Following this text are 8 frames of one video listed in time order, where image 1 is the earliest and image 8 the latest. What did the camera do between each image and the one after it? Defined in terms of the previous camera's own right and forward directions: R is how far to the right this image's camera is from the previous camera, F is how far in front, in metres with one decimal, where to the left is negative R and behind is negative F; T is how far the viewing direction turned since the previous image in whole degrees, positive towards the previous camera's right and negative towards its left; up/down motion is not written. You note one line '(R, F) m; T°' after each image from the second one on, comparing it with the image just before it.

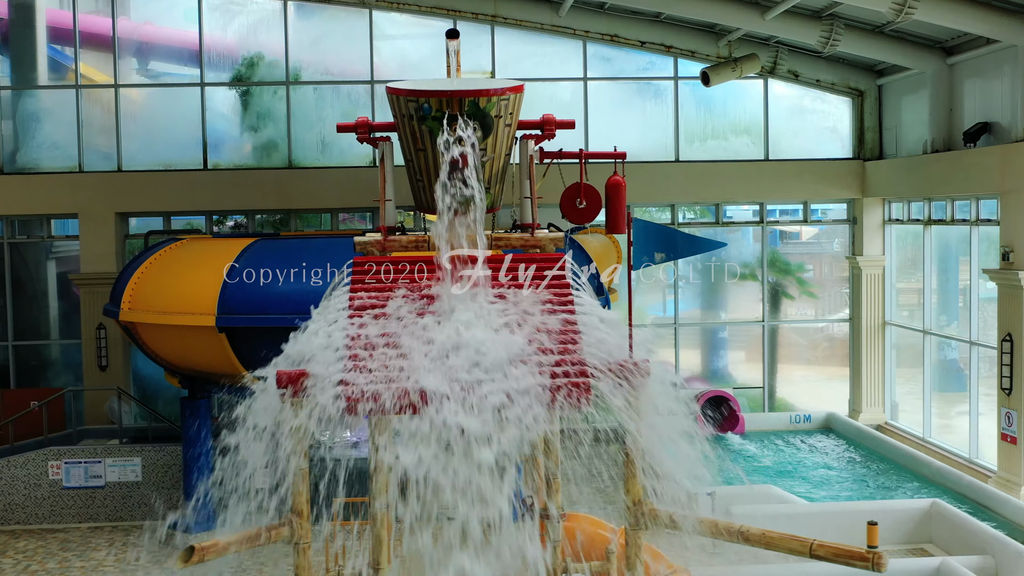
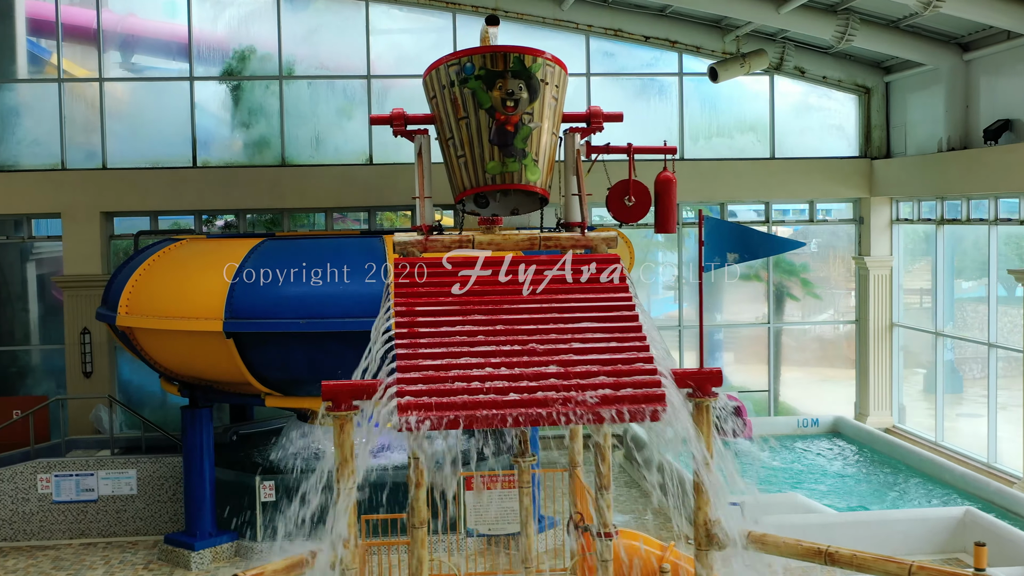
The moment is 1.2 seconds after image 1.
(-0.5, +0.4) m; +2°
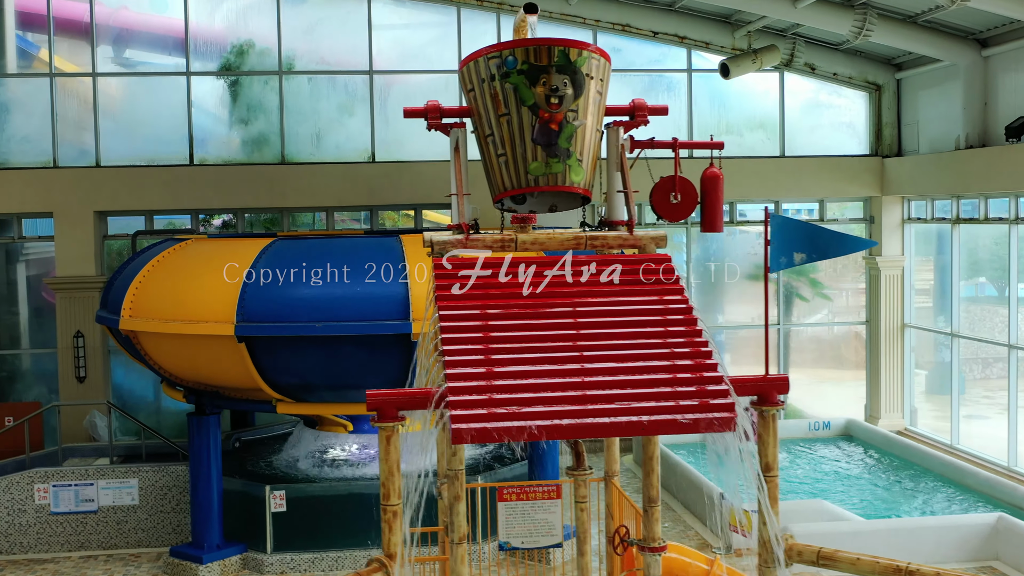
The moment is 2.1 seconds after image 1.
(-0.3, +0.3) m; +1°
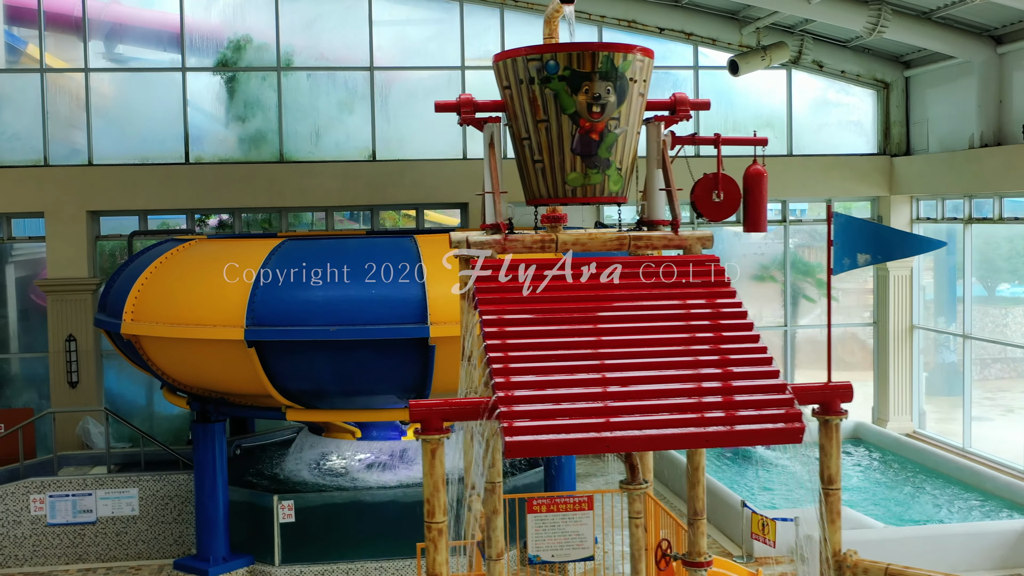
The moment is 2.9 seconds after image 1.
(-0.3, +0.3) m; +1°
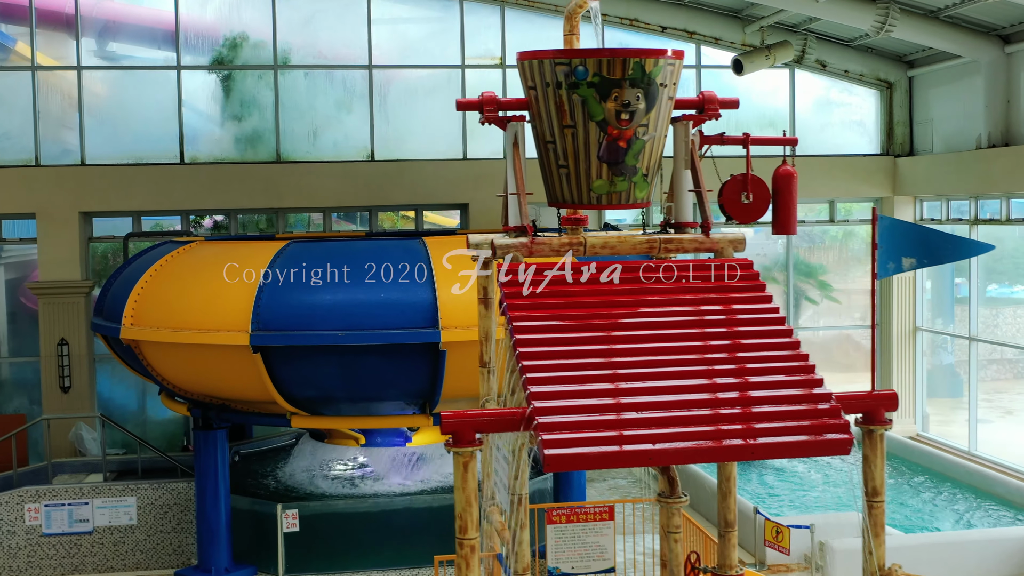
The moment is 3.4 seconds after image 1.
(-0.2, +0.2) m; +1°
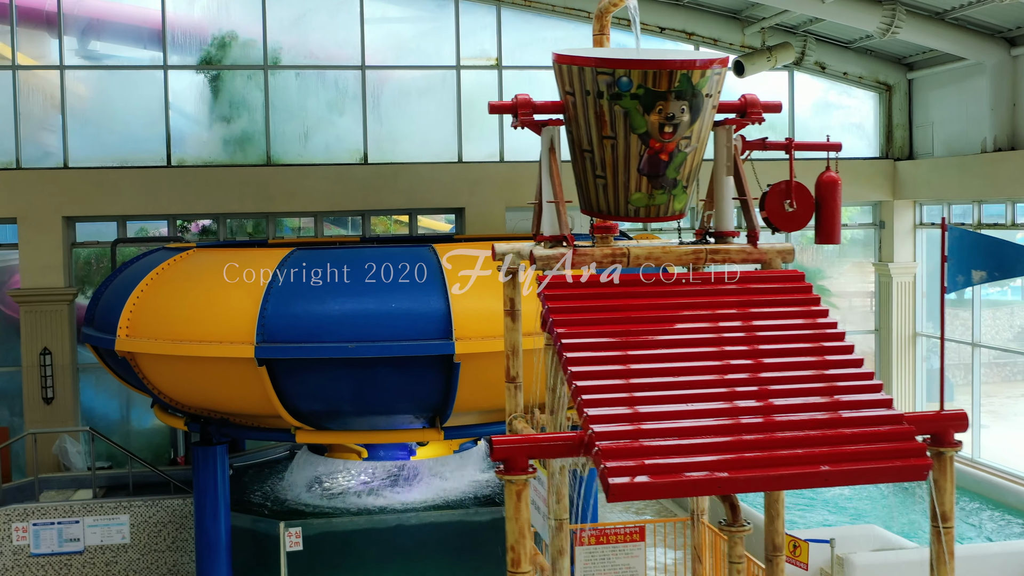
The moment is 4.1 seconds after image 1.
(-0.3, +0.3) m; +2°
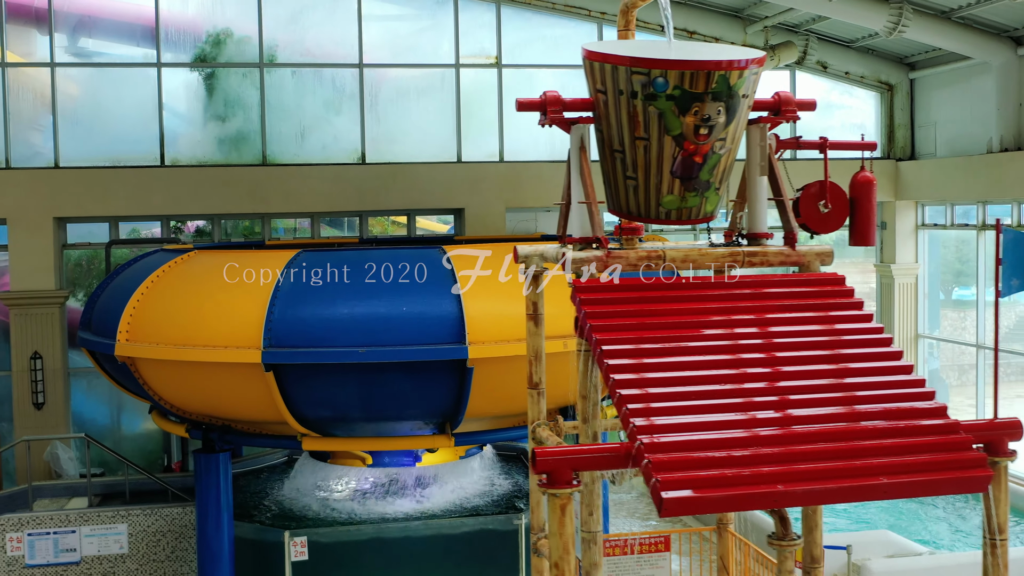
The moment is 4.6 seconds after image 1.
(-0.2, +0.2) m; +1°
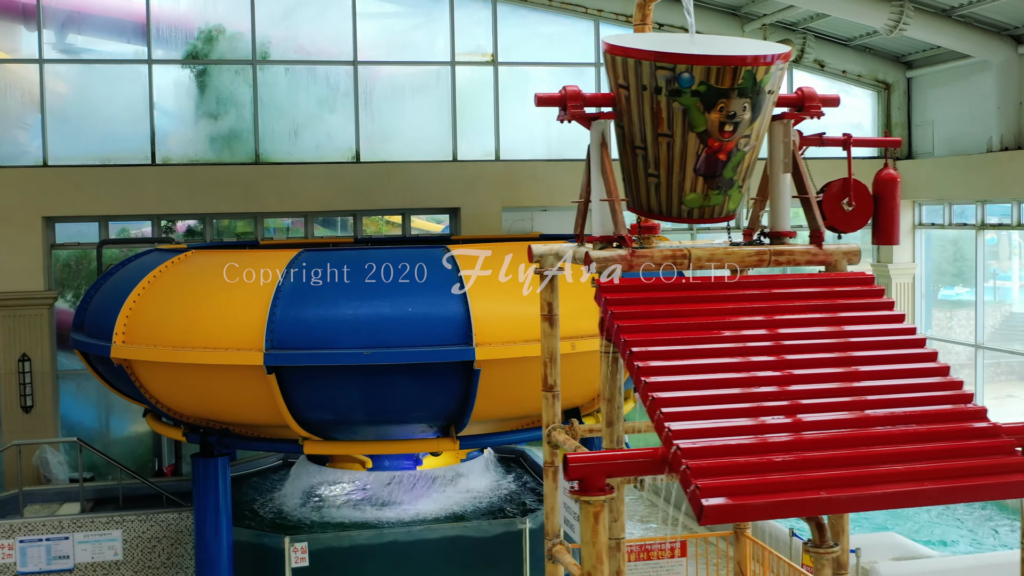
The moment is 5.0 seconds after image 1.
(-0.2, +0.1) m; +1°
